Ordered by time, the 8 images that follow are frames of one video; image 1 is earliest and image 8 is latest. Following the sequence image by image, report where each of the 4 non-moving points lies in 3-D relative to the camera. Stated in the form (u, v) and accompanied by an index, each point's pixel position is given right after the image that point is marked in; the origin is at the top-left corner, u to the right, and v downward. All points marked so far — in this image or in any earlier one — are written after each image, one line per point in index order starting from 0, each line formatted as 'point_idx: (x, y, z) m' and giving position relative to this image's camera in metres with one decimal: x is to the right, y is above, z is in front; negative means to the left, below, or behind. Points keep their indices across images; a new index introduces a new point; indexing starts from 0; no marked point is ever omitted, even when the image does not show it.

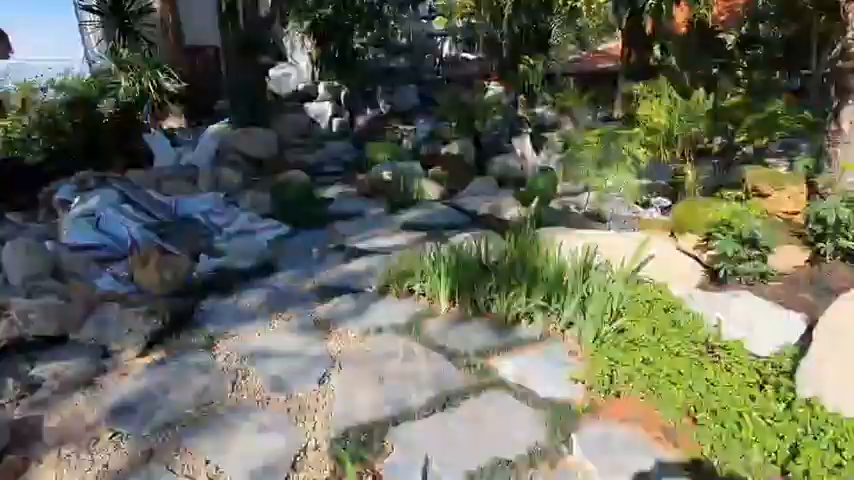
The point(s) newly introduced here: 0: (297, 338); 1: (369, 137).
0: (-0.9, -0.6, +2.9) m
1: (-1.3, +2.3, +9.8) m
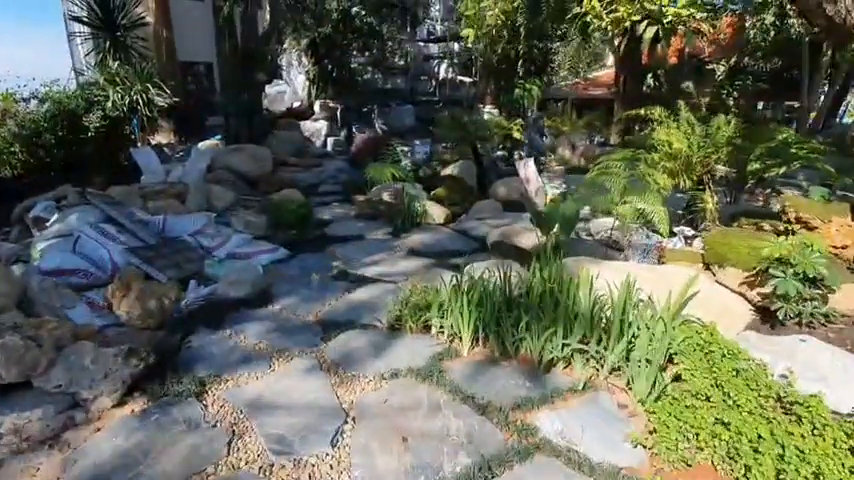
0: (-0.7, -0.8, +2.5) m
1: (-1.4, +1.8, +9.6) m
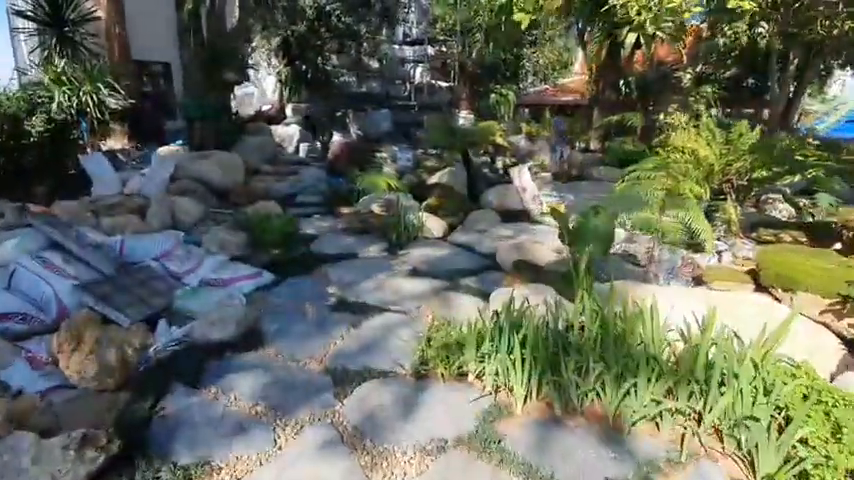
0: (-0.5, -1.0, +1.9) m
1: (-1.7, +1.6, +9.0) m
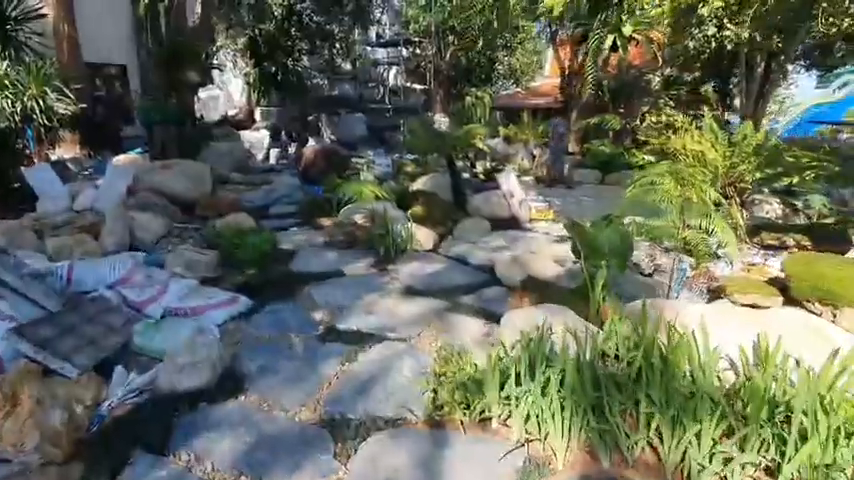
0: (-0.3, -1.1, +1.5) m
1: (-2.1, +1.3, +8.5) m
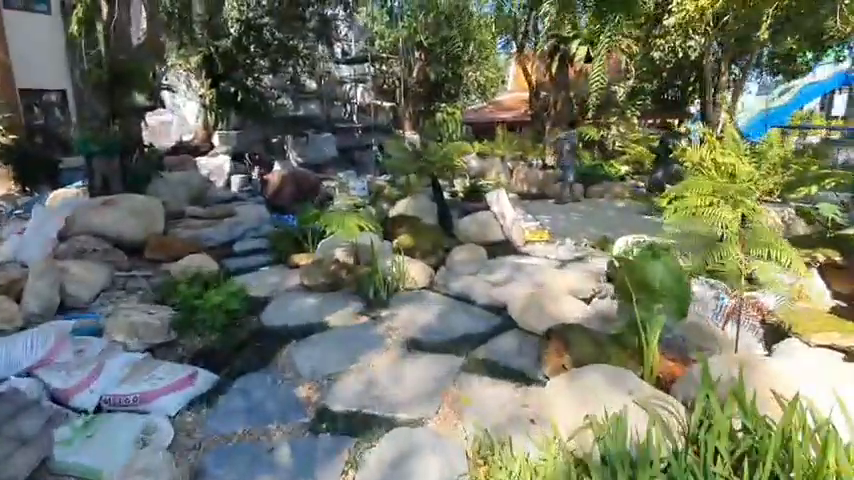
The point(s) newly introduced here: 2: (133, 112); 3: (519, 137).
0: (-0.1, -1.4, +0.8) m
1: (-2.4, +0.7, +7.7) m
2: (-4.4, +1.9, +6.5) m
3: (+2.8, +3.2, +13.3) m
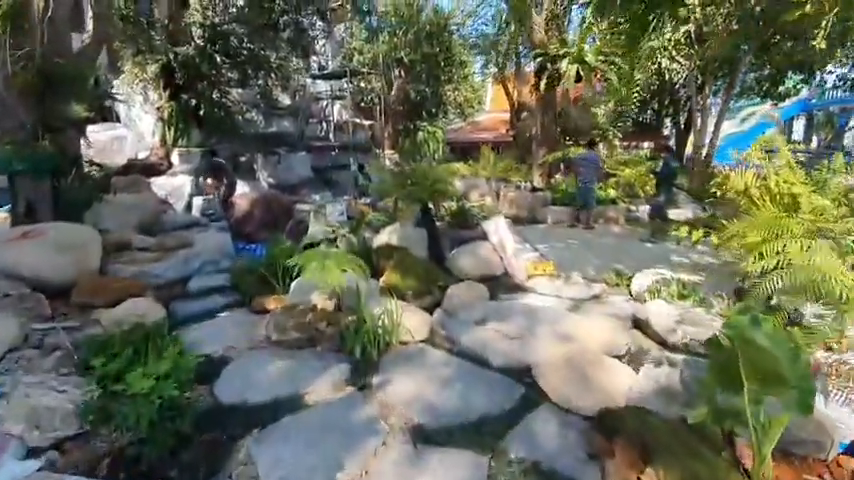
0: (+0.2, -1.6, -0.1) m
1: (-2.6, +0.2, +6.8) m
2: (-4.6, +1.5, +5.6) m
3: (+2.3, +2.4, +12.8) m
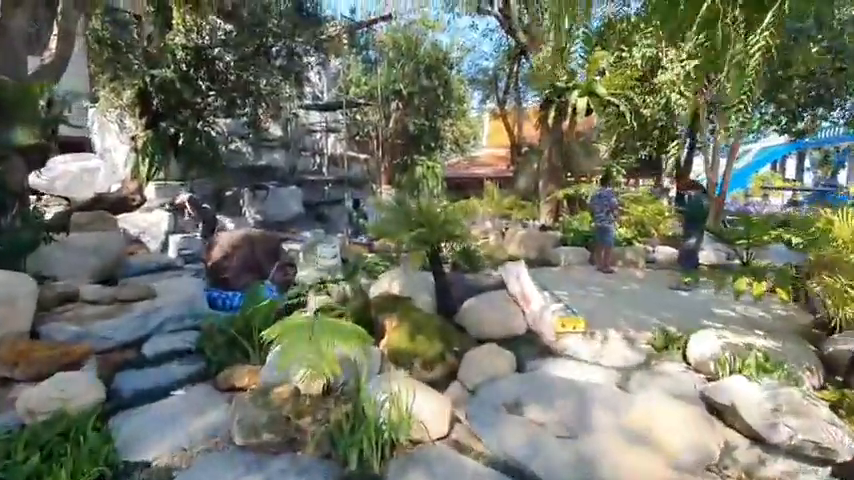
0: (+0.3, -1.7, -1.0) m
1: (-2.6, -0.4, +5.9) m
2: (-4.5, +0.9, +4.7) m
3: (+2.2, +1.3, +12.1) m
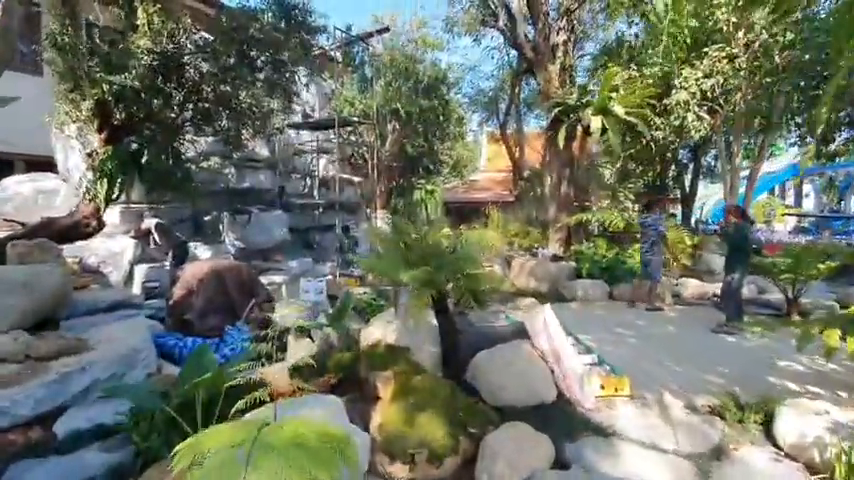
0: (+0.4, -1.7, -2.0) m
1: (-2.5, -0.8, +4.9) m
2: (-4.4, +0.6, +3.8) m
3: (+2.2, +0.5, +11.2) m
